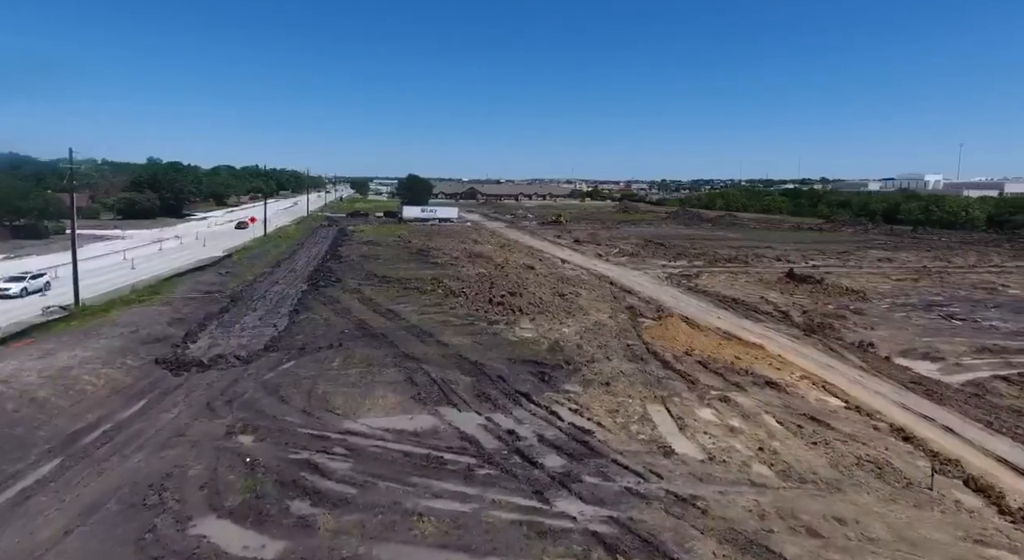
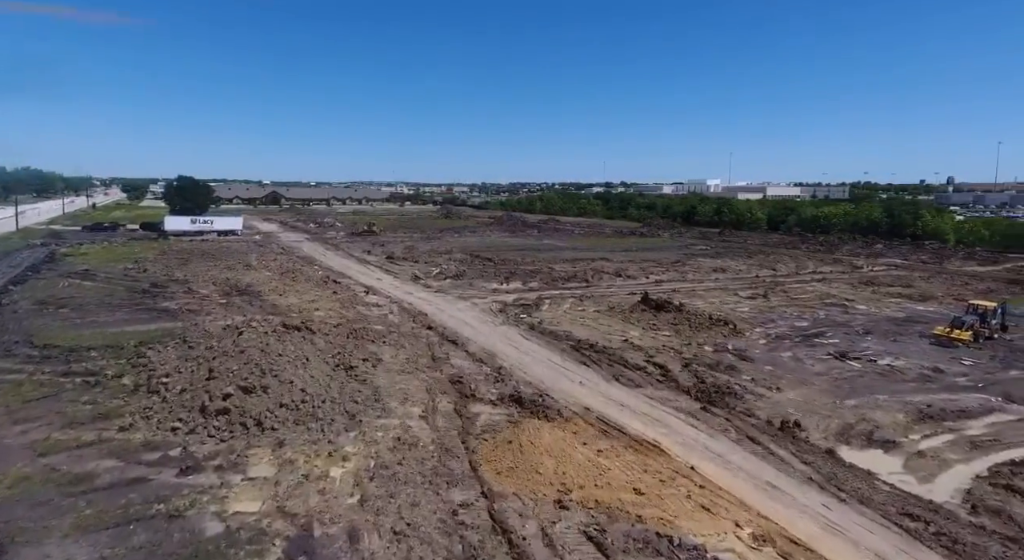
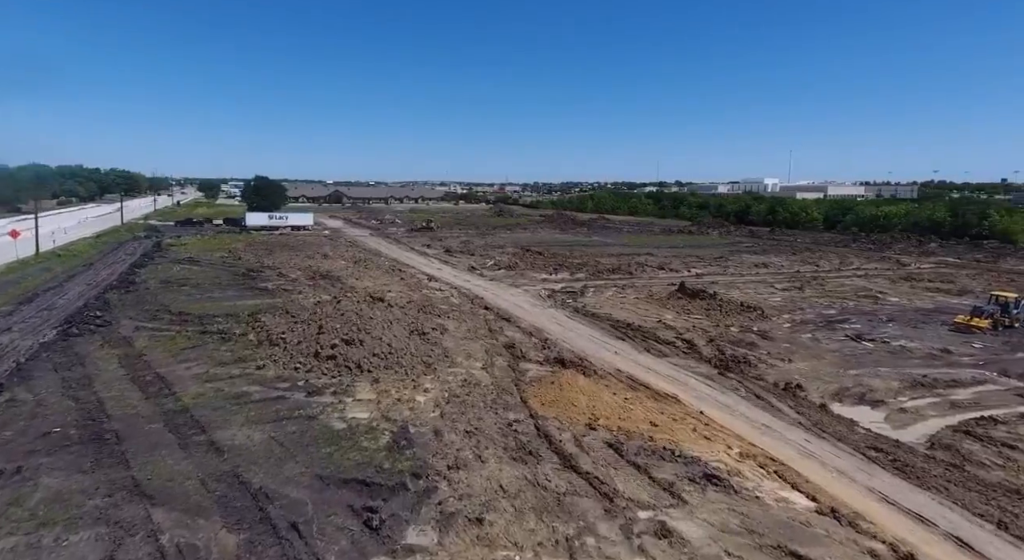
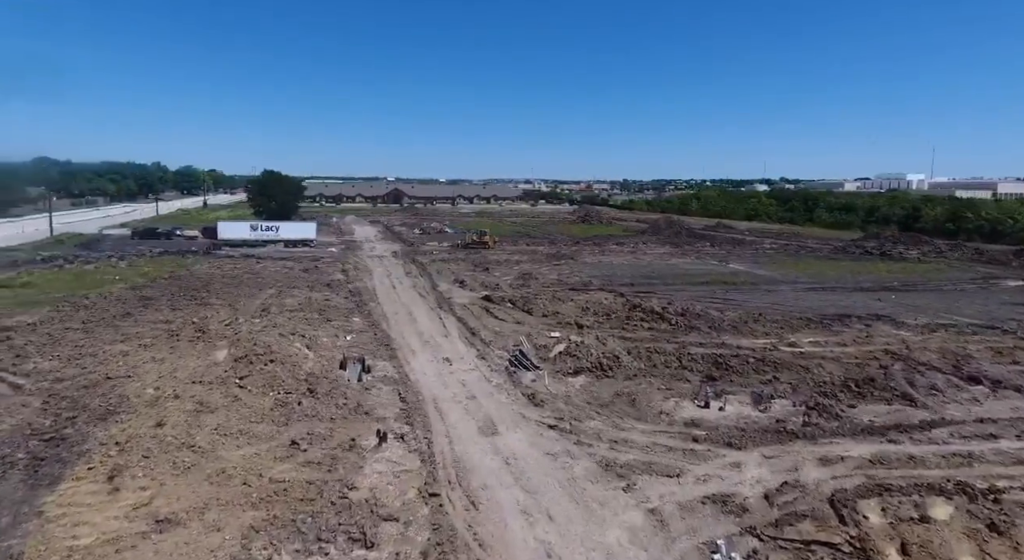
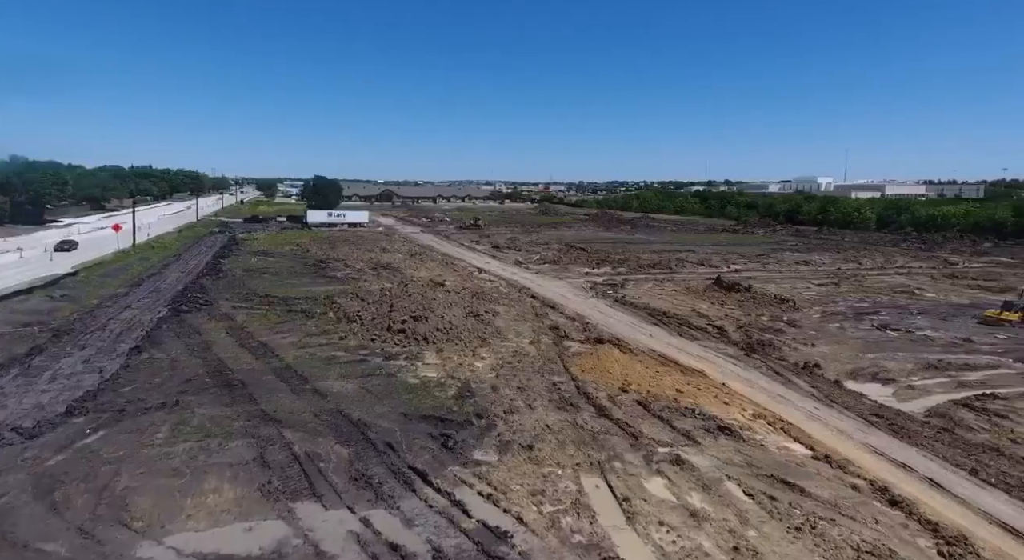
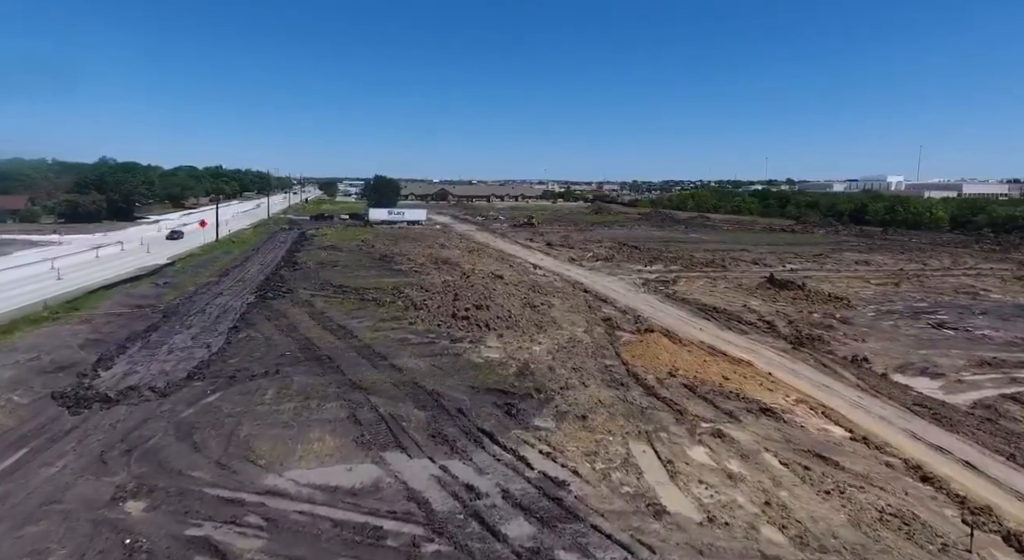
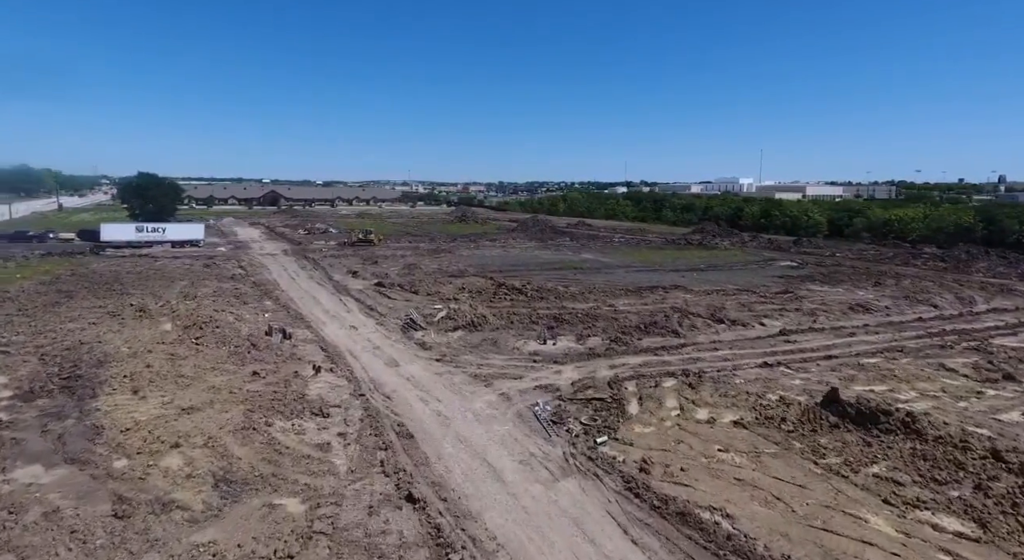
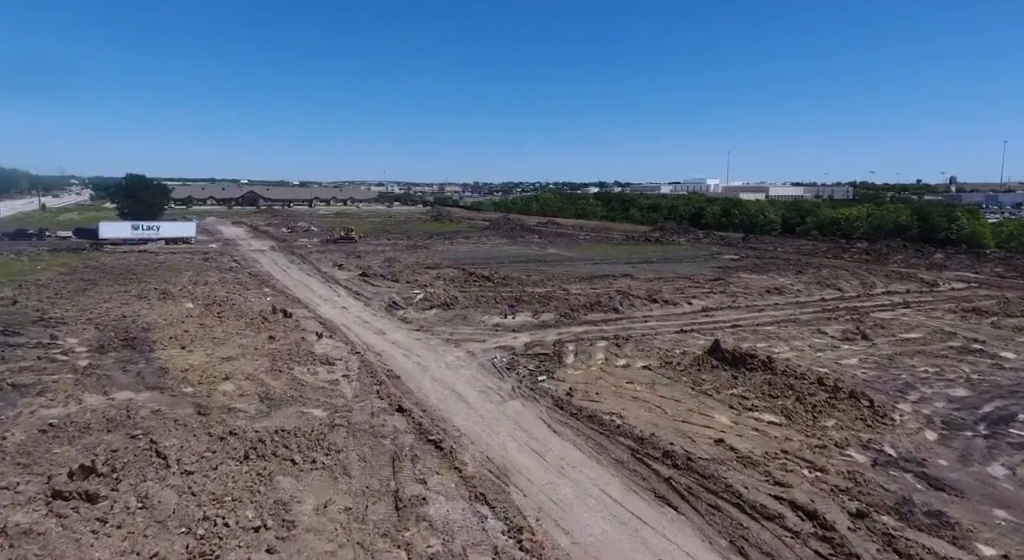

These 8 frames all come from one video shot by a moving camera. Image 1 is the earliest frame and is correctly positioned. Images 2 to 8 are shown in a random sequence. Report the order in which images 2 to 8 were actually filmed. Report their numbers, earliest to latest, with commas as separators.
6, 5, 3, 2, 8, 7, 4
